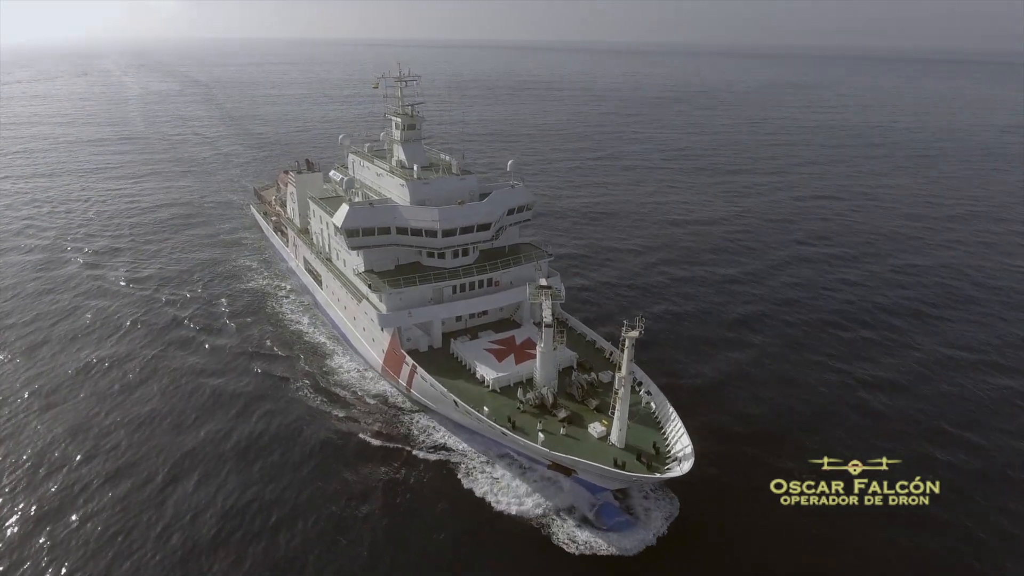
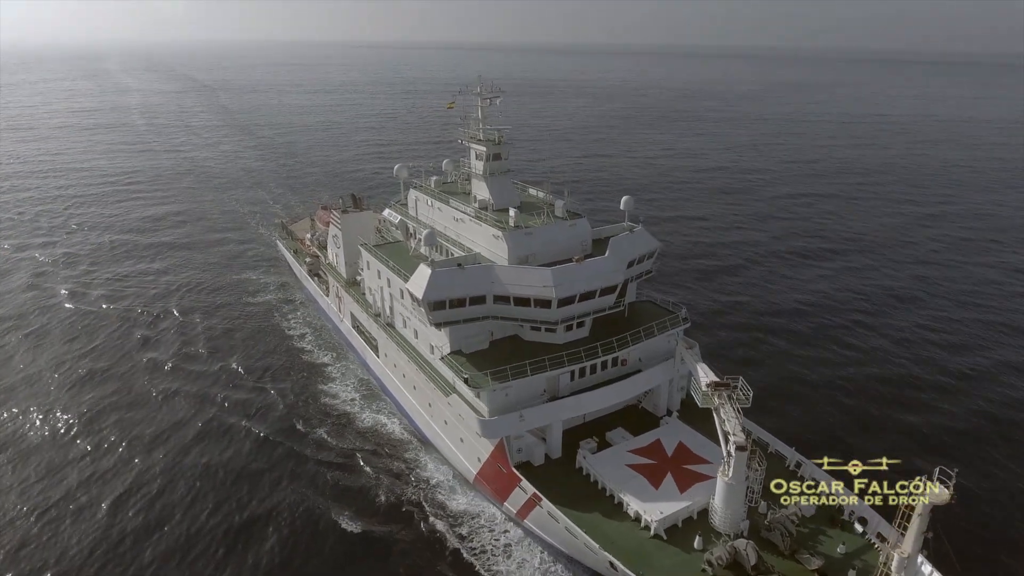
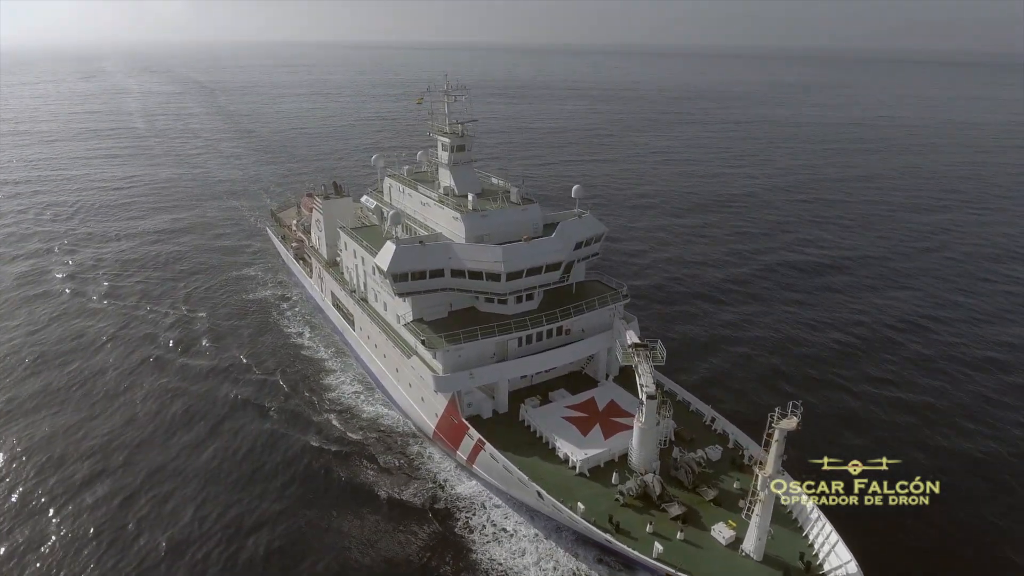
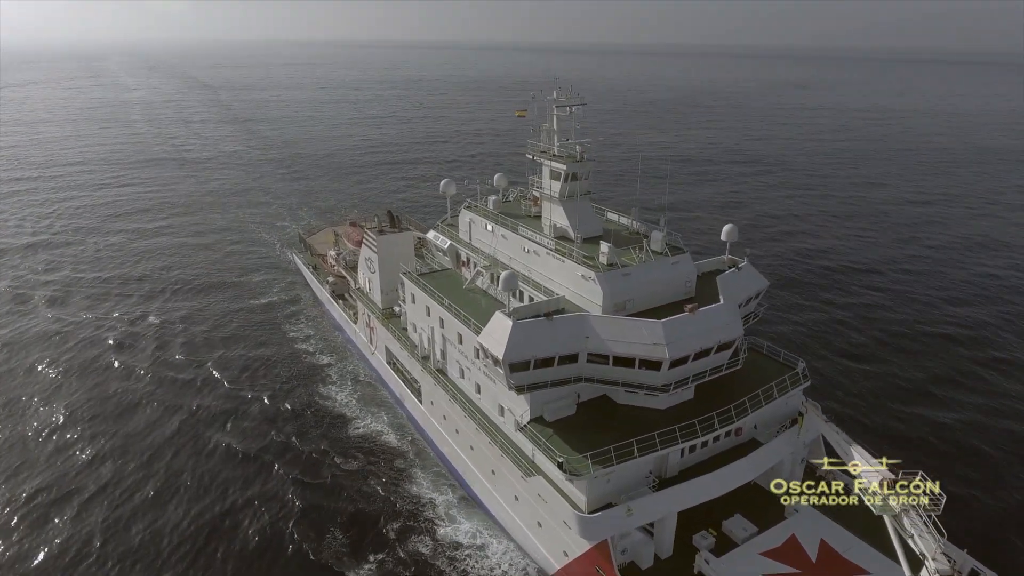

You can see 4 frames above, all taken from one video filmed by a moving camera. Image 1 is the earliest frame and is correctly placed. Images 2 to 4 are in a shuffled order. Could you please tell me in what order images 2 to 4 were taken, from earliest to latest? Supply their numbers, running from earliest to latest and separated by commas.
3, 2, 4
